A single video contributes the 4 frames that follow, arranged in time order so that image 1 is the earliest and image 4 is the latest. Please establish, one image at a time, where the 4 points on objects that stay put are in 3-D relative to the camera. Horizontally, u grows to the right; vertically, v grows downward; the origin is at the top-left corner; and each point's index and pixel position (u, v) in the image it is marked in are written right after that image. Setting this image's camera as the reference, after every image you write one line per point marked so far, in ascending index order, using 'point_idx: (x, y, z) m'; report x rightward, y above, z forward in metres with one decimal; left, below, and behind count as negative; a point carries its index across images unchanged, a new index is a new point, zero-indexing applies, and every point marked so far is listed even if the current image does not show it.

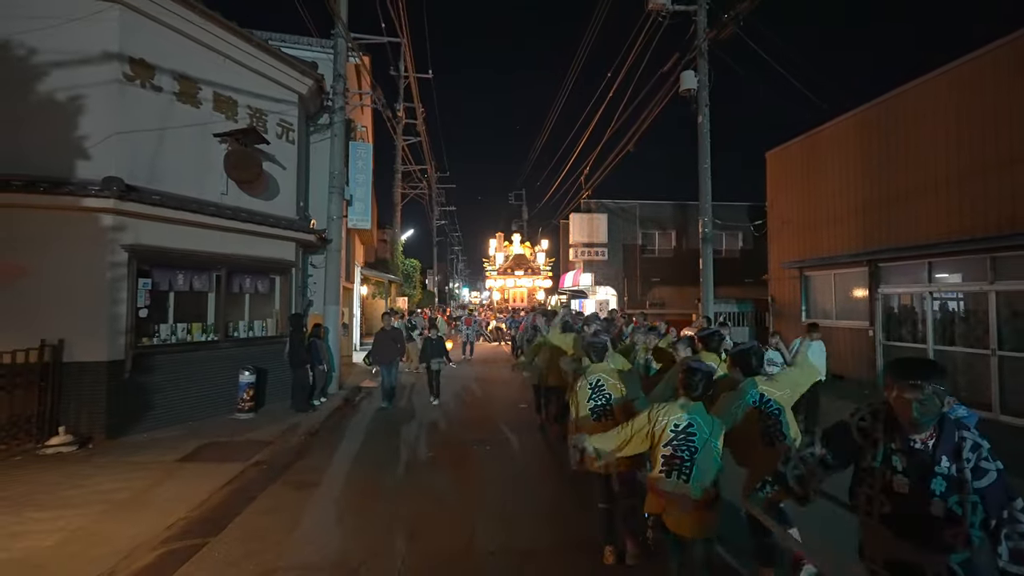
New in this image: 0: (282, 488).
0: (-2.5, -2.2, +6.4) m
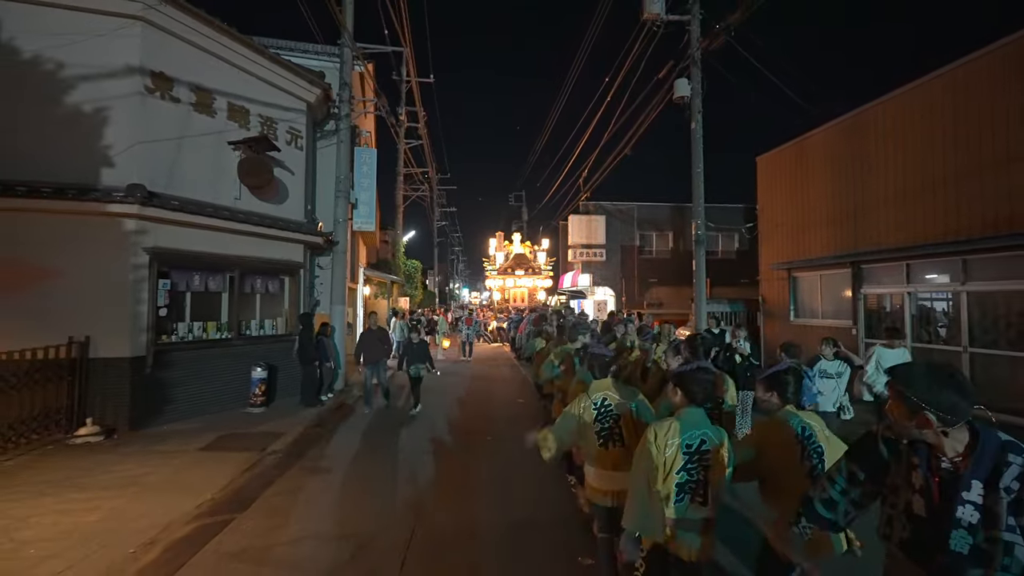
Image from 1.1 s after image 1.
0: (-2.5, -2.2, +7.0) m
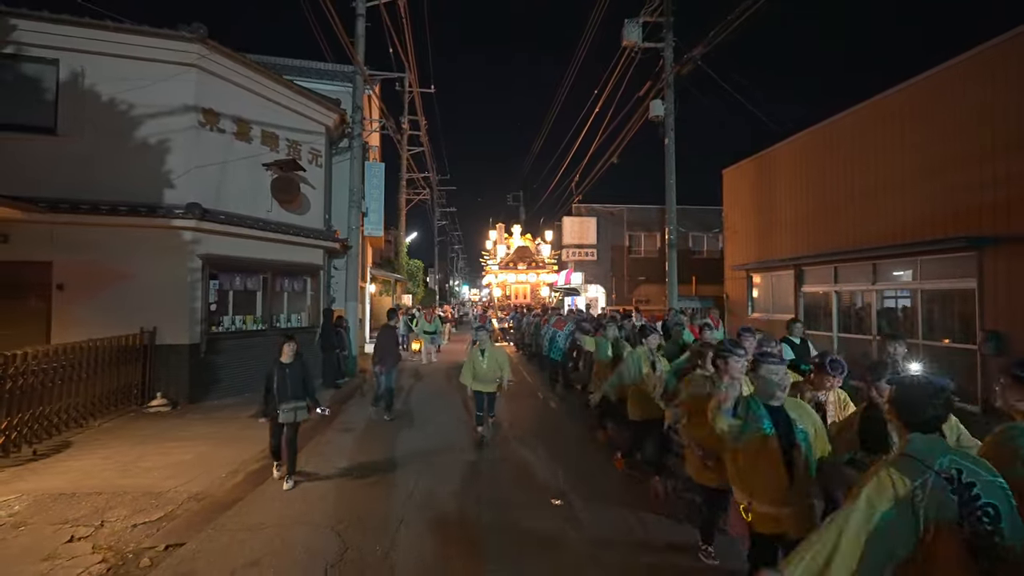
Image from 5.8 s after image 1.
0: (-2.7, -2.2, +8.9) m
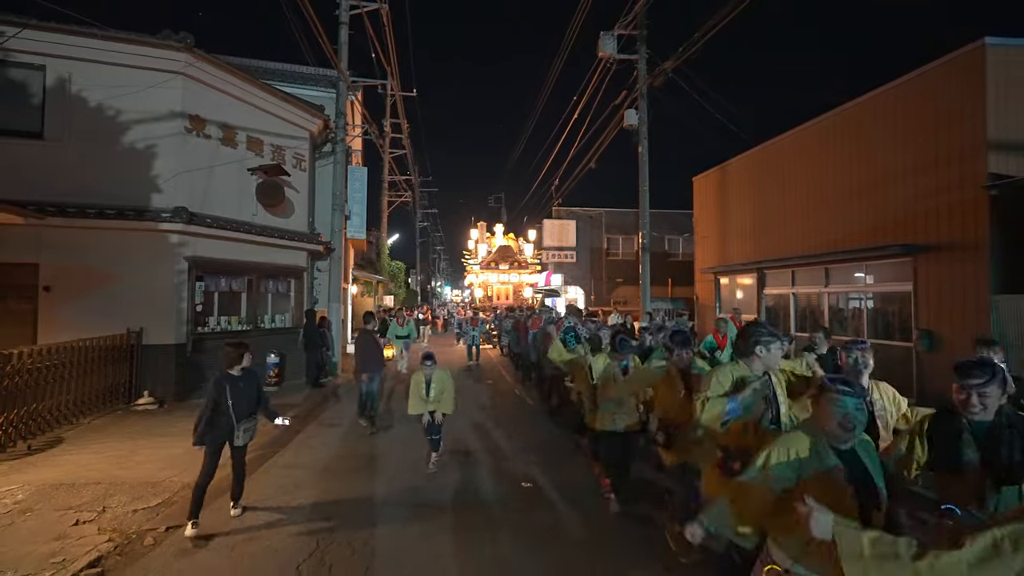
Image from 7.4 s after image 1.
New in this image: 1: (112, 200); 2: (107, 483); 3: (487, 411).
0: (-3.1, -2.2, +9.2) m
1: (-7.0, +1.5, +10.5) m
2: (-4.1, -2.0, +6.1) m
3: (-0.5, -2.3, +11.1) m
